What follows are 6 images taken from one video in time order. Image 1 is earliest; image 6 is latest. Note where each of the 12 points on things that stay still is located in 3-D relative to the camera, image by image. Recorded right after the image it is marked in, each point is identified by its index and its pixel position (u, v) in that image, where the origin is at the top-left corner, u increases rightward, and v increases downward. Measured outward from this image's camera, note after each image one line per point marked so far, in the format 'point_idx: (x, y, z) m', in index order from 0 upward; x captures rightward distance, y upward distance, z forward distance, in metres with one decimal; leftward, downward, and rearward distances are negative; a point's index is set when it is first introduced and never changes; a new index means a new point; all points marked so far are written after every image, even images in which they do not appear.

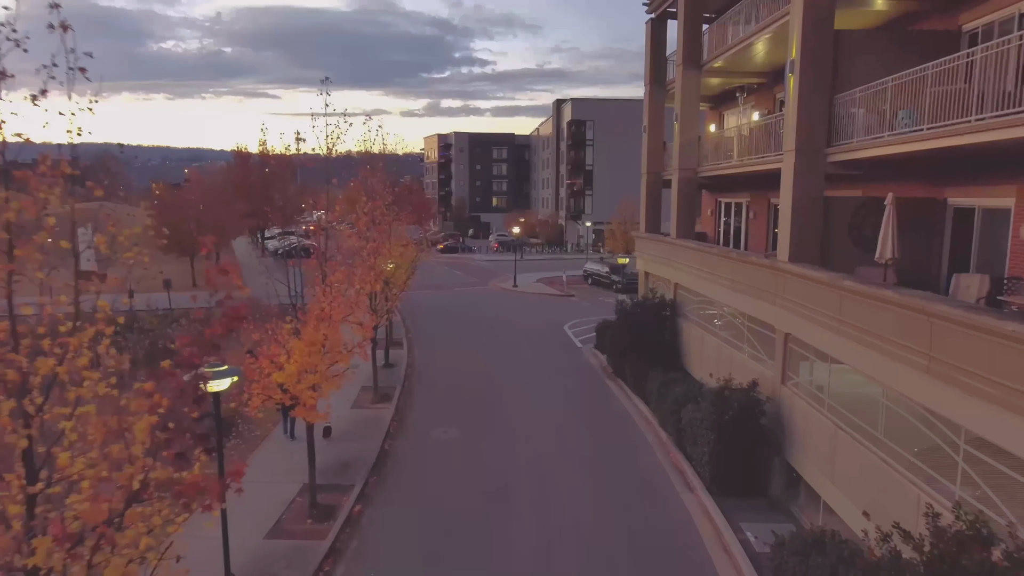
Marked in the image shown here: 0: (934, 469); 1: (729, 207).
0: (+5.4, -2.3, +7.0) m
1: (+7.4, +2.8, +18.5) m
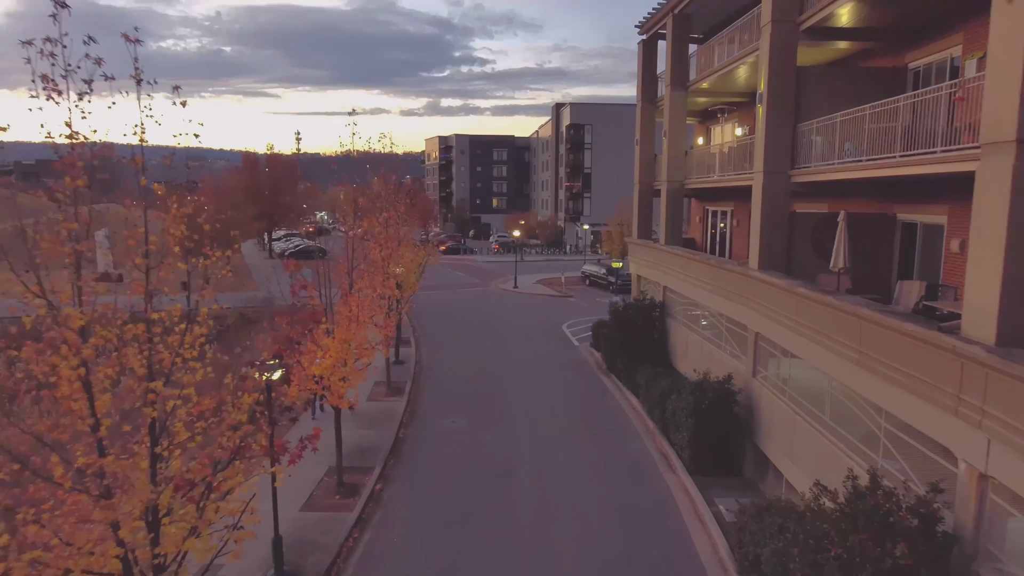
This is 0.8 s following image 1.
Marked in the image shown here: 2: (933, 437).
0: (+5.5, -2.4, +8.5) m
1: (+7.5, +2.7, +20.0) m
2: (+5.3, -1.9, +6.8) m
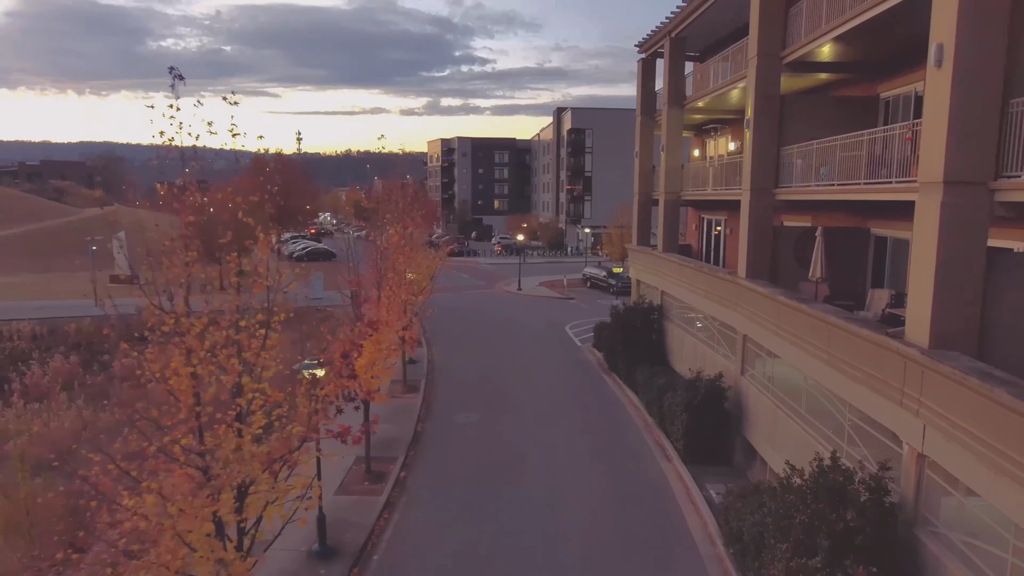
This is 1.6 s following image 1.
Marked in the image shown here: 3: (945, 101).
0: (+5.8, -2.6, +9.8) m
1: (+7.8, +2.5, +21.3) m
2: (+5.6, -2.0, +8.1) m
3: (+5.6, +2.4, +7.0) m
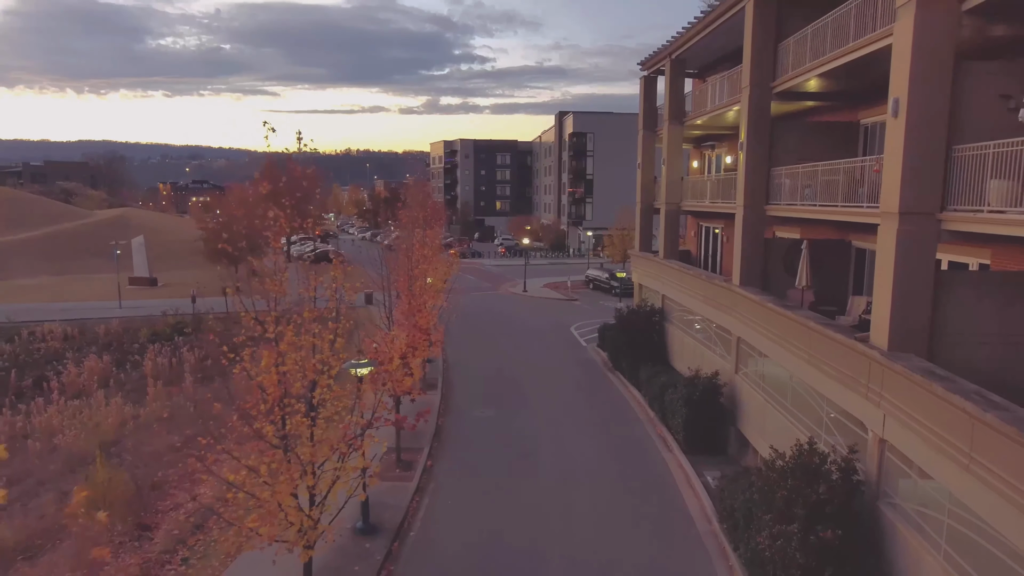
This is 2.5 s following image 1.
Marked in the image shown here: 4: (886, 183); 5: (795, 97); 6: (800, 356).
0: (+6.2, -2.8, +11.3) m
1: (+8.2, +2.4, +22.7) m
2: (+6.0, -2.2, +9.6) m
3: (+6.0, +2.2, +8.4) m
4: (+6.1, +1.7, +8.8) m
5: (+7.7, +5.2, +14.7) m
6: (+6.1, -1.5, +11.5) m
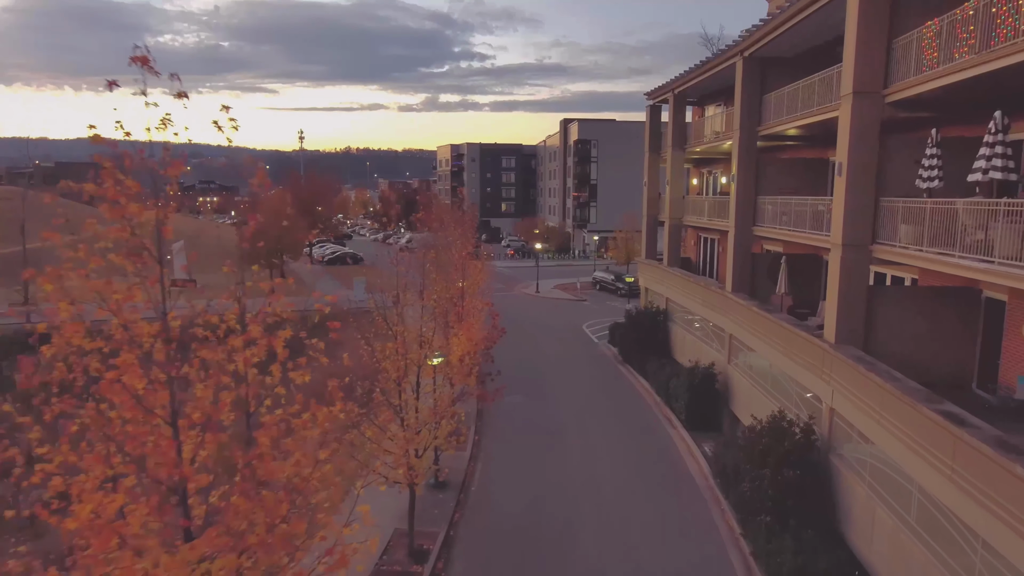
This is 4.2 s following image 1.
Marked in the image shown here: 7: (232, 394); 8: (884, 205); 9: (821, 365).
0: (+7.3, -3.0, +14.6) m
1: (+9.3, +2.2, +26.0) m
2: (+7.2, -2.5, +12.9) m
3: (+7.1, +2.0, +11.7) m
4: (+7.2, +1.5, +12.1) m
5: (+8.8, +5.0, +18.0) m
6: (+7.2, -1.7, +14.8) m
7: (-3.0, -1.1, +5.9) m
8: (+7.9, +1.8, +11.5) m
9: (+7.1, -1.8, +12.3) m
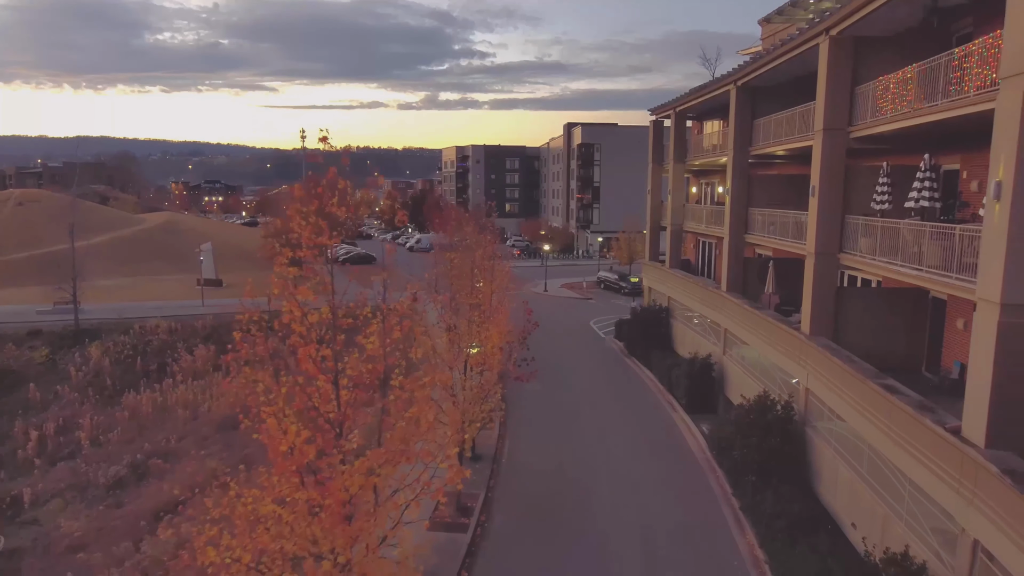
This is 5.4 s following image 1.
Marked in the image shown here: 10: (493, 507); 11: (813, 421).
0: (+8.2, -3.0, +17.1) m
1: (+10.1, +2.2, +28.6) m
2: (+8.0, -2.5, +15.5) m
3: (+8.0, +2.0, +14.3) m
4: (+8.0, +1.5, +14.6) m
5: (+9.6, +5.0, +20.5) m
6: (+8.0, -1.7, +17.3) m
7: (-2.2, -1.2, +8.4) m
8: (+8.7, +1.7, +14.0) m
9: (+7.9, -1.8, +14.9) m
10: (-0.5, -6.3, +15.5) m
11: (+8.1, -3.6, +14.6) m
